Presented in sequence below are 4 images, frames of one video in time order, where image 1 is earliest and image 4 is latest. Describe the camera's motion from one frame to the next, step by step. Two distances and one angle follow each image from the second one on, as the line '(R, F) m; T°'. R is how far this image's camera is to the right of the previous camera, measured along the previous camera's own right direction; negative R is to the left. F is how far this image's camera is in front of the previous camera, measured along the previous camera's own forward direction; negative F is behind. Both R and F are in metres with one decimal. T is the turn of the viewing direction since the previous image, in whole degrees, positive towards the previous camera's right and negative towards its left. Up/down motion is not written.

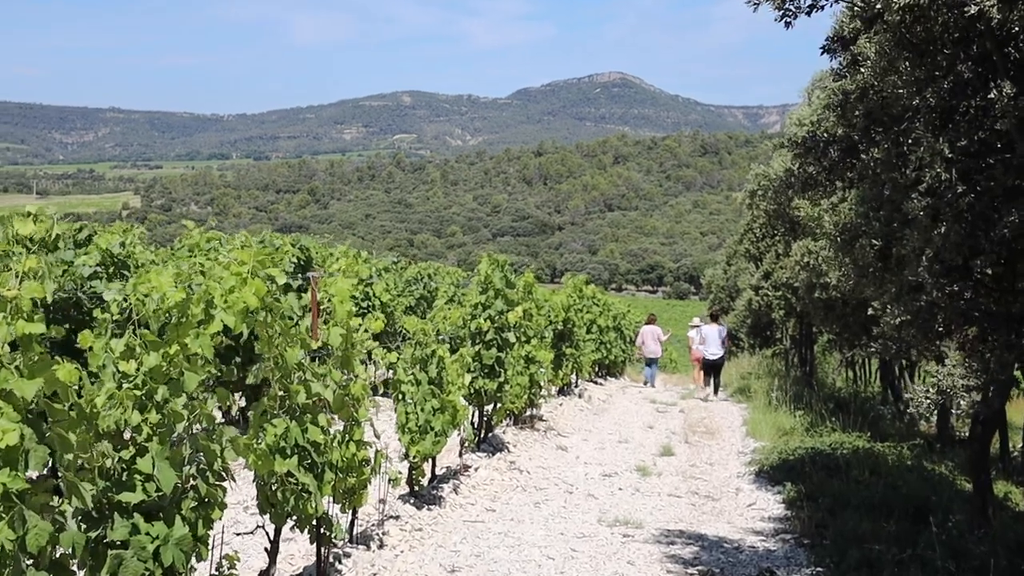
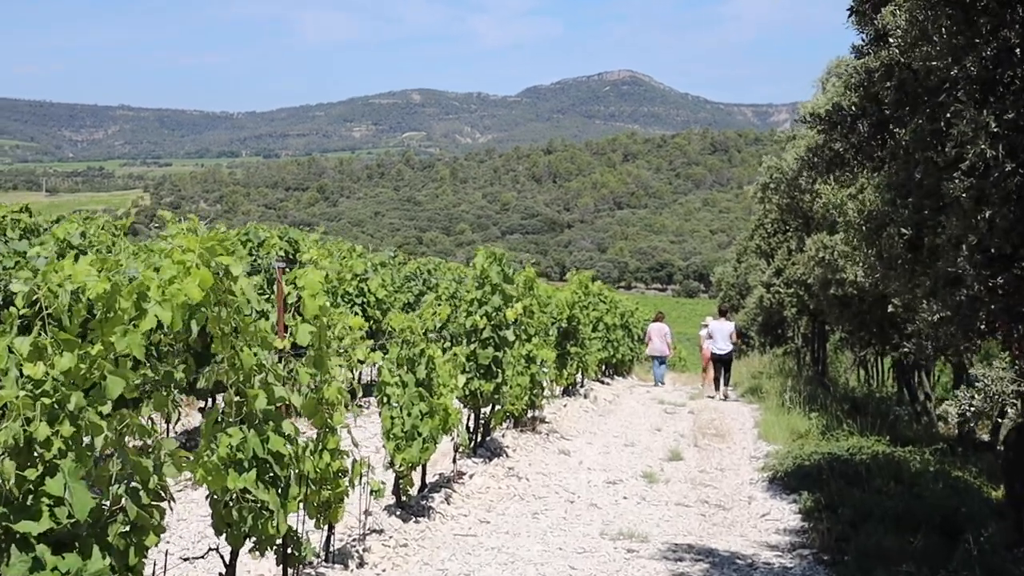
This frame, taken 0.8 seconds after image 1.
(+0.1, +0.6) m; -1°
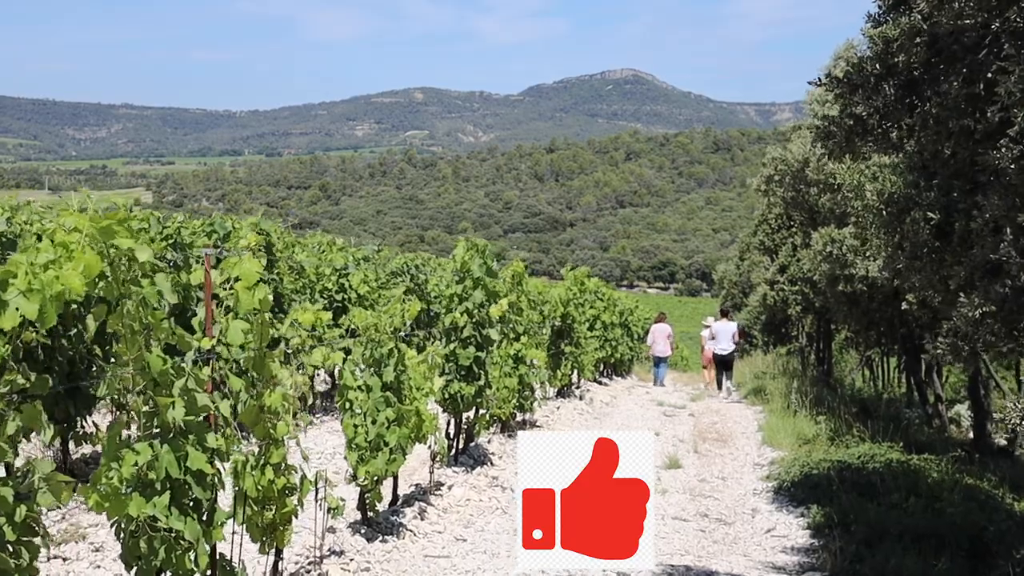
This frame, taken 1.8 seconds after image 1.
(+0.2, +0.7) m; 0°
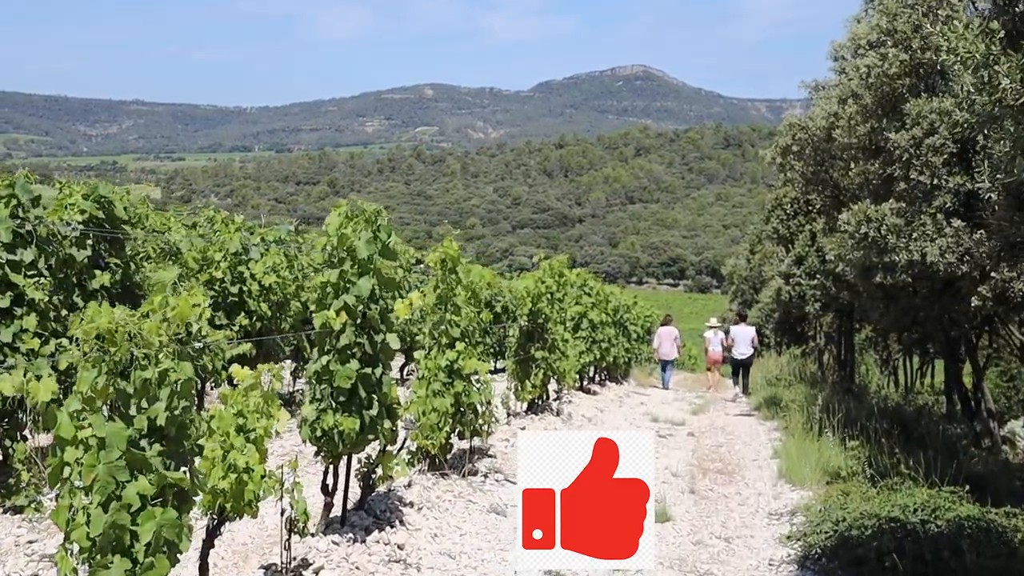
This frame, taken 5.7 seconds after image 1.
(+0.7, +2.5) m; -1°
